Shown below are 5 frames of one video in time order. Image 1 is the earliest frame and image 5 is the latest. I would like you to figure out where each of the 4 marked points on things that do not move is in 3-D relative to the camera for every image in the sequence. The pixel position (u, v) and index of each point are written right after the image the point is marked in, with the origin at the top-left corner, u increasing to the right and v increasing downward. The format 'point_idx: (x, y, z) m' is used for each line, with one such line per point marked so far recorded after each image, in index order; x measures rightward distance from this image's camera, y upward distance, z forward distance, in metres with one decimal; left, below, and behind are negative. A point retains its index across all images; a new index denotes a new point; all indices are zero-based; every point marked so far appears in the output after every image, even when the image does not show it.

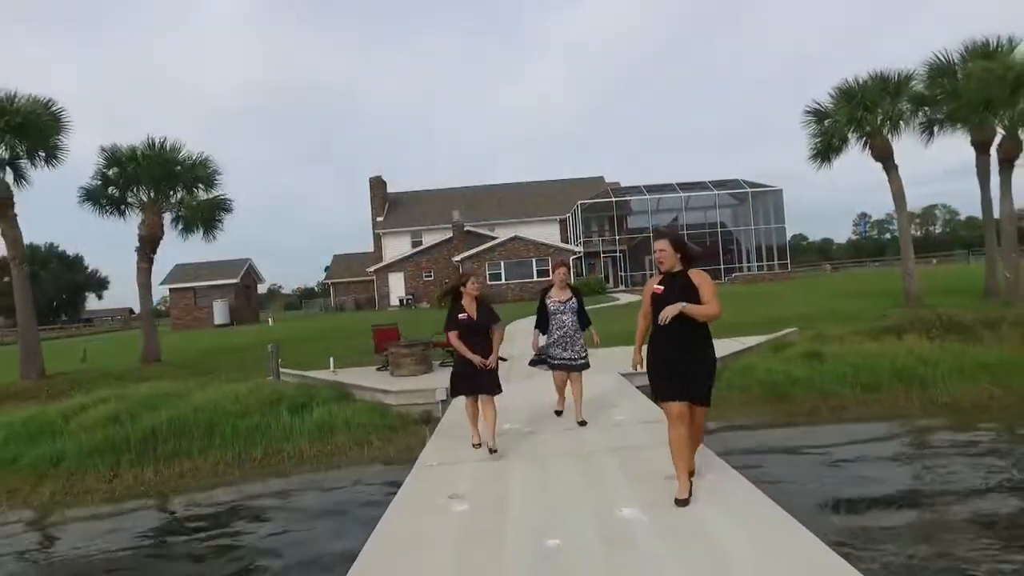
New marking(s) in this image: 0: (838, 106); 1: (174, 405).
0: (+8.2, +4.5, +20.2) m
1: (-5.2, -1.8, +12.1) m
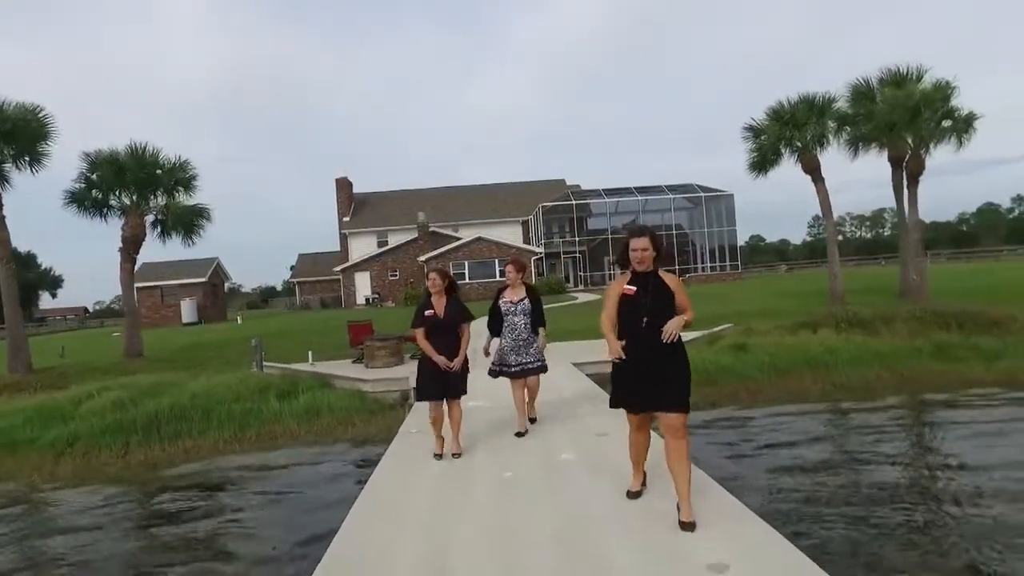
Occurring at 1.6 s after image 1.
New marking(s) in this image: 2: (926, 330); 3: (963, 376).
0: (+7.2, +4.5, +22.2) m
1: (-5.8, -1.8, +13.5) m
2: (+7.7, -0.8, +14.8) m
3: (+7.3, -1.4, +12.8) m
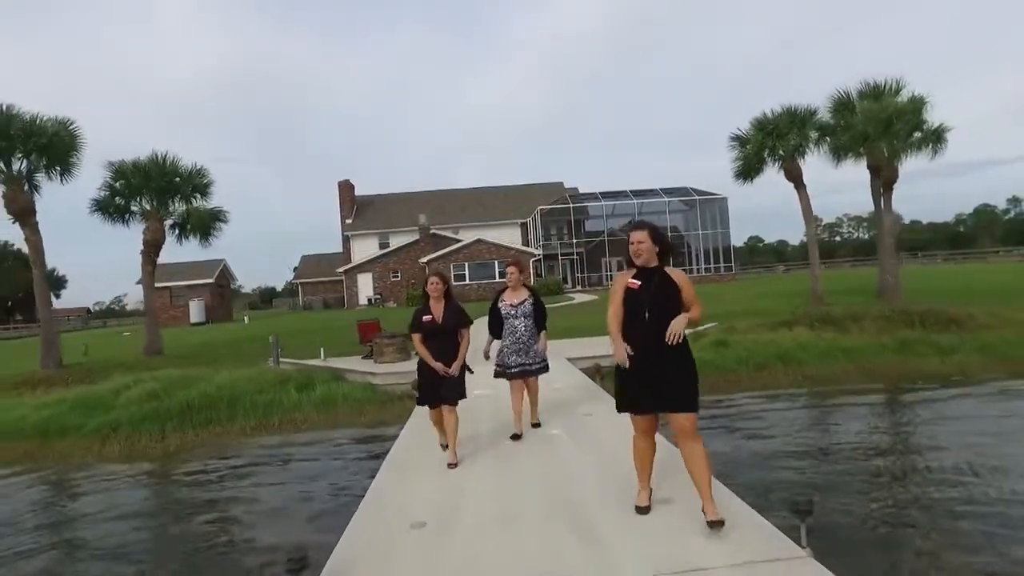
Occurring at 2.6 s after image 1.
0: (+7.2, +4.5, +23.5) m
1: (-5.8, -1.8, +14.8) m
2: (+7.7, -0.8, +16.1) m
3: (+7.3, -1.4, +14.1) m
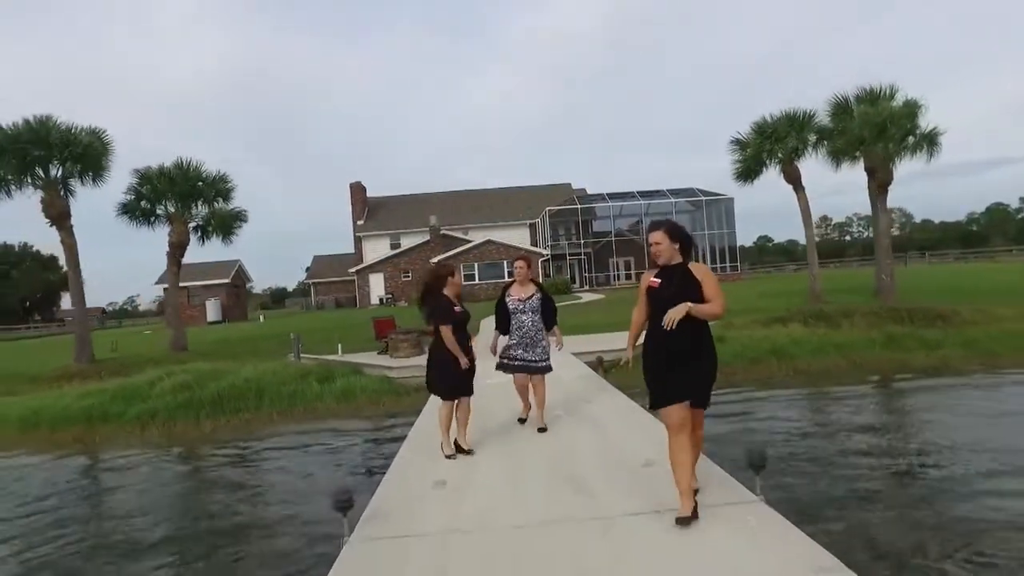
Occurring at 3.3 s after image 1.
0: (+7.4, +4.6, +24.3) m
1: (-5.7, -1.8, +15.8) m
2: (+7.9, -0.8, +16.9) m
3: (+7.4, -1.4, +15.0) m
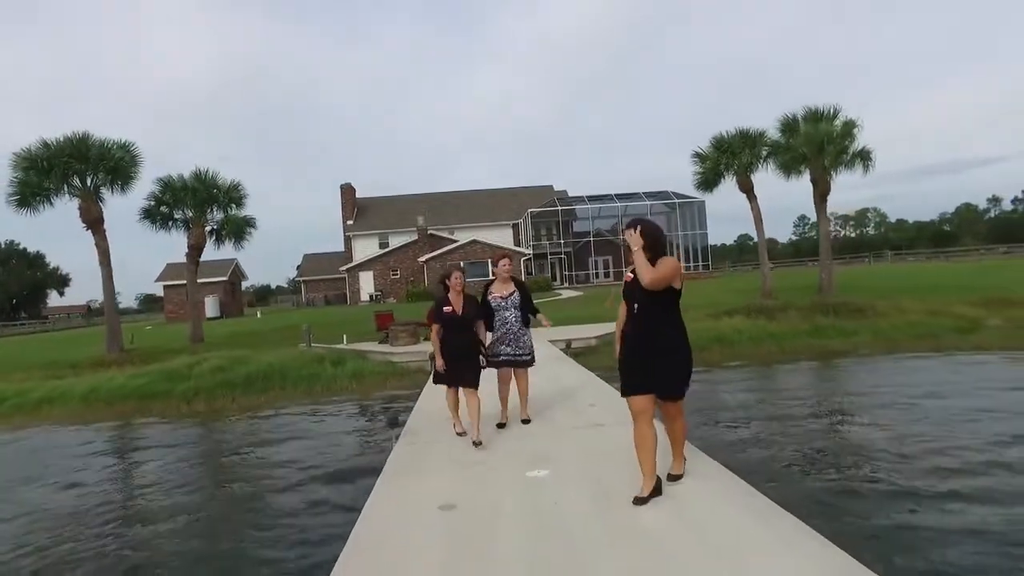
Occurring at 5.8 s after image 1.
0: (+6.9, +4.6, +27.3) m
1: (-6.0, -1.7, +18.5) m
2: (+7.5, -0.7, +19.9) m
3: (+7.1, -1.3, +18.0) m
